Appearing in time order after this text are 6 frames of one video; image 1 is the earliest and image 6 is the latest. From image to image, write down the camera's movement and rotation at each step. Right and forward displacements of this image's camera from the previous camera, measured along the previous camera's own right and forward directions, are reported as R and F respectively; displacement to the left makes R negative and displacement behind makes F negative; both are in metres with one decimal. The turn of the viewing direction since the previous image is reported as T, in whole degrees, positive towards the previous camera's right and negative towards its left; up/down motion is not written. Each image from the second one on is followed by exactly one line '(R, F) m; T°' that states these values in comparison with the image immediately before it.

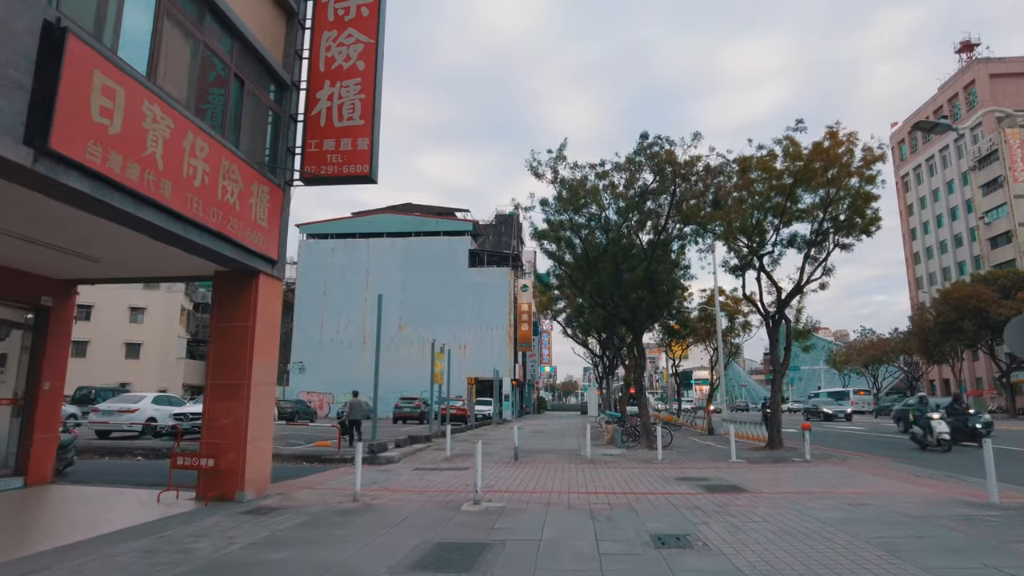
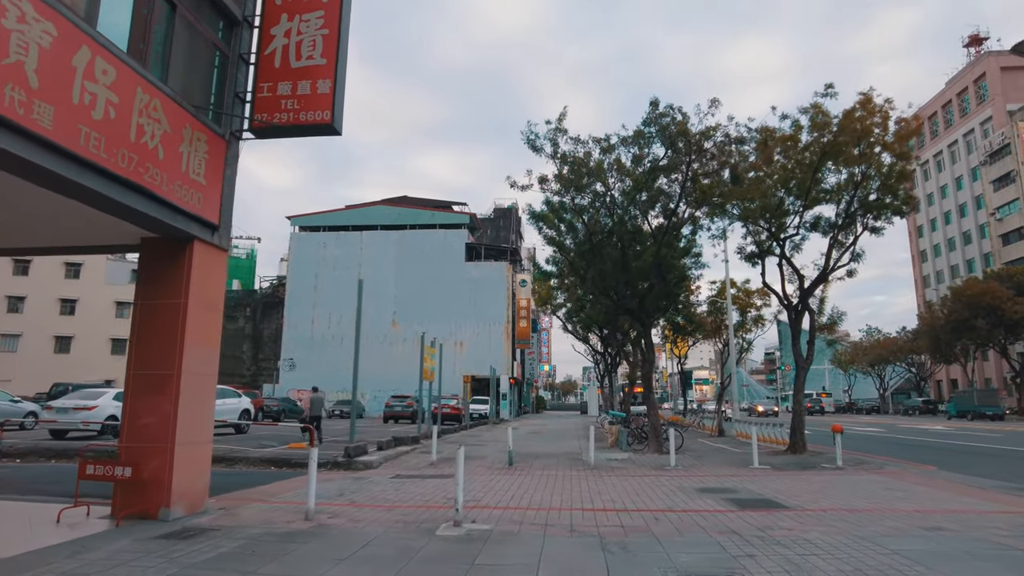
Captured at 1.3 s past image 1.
(+0.1, +2.0) m; 0°
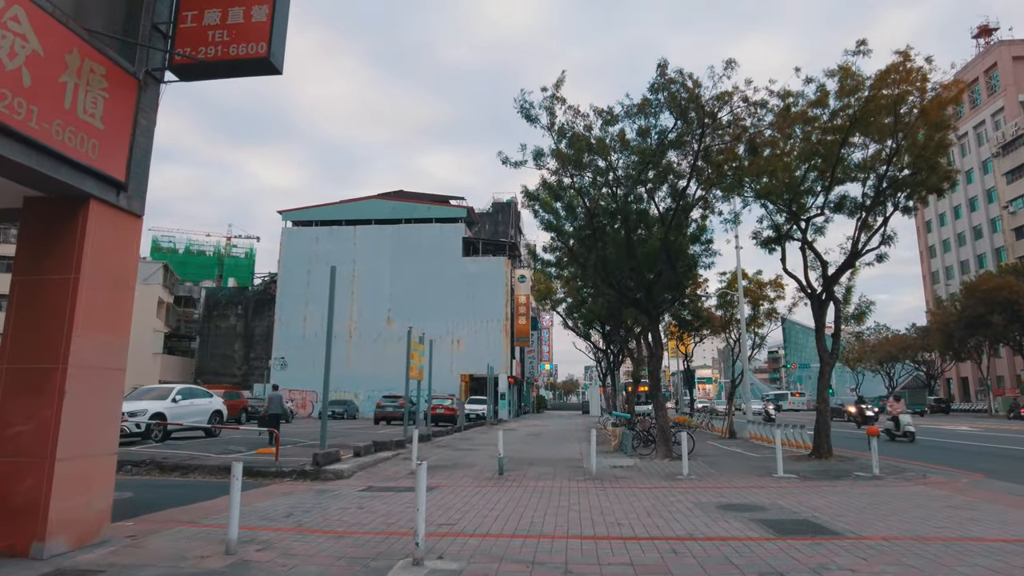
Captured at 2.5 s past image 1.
(+0.2, +1.9) m; 0°
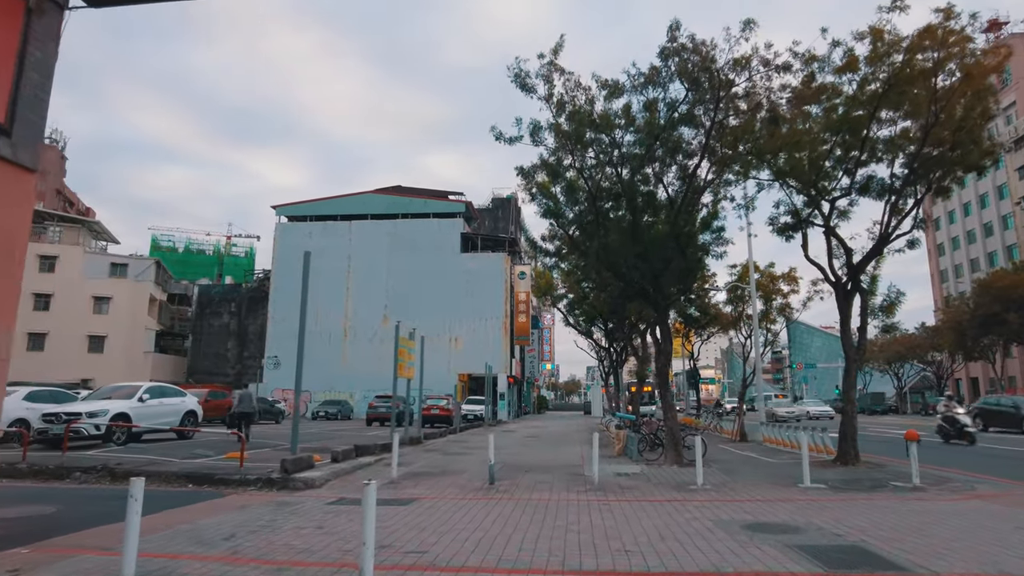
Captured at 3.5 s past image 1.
(+0.2, +1.6) m; 0°
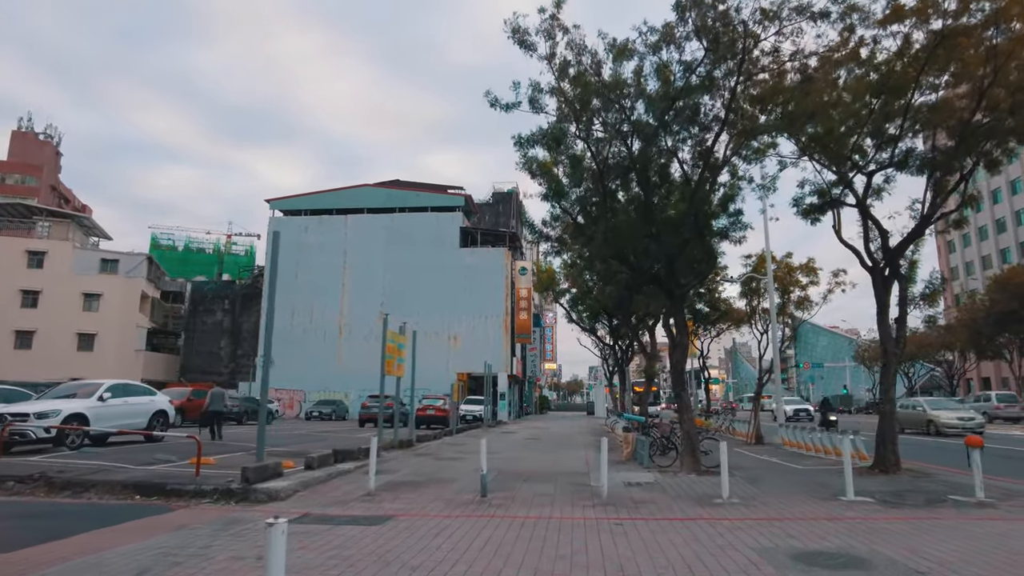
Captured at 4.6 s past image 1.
(+0.1, +1.7) m; 0°
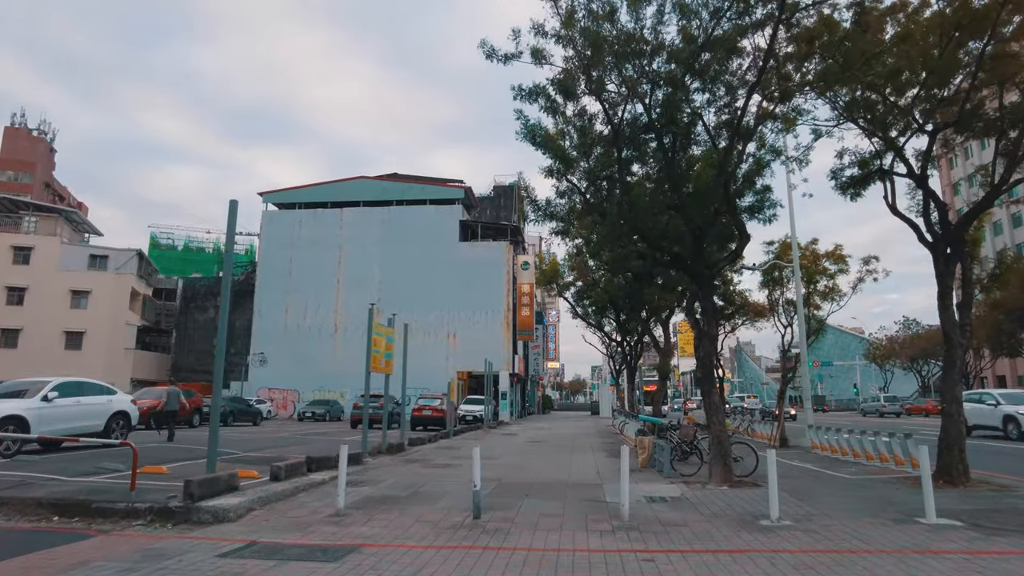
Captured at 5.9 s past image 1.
(0.0, +2.0) m; 0°
